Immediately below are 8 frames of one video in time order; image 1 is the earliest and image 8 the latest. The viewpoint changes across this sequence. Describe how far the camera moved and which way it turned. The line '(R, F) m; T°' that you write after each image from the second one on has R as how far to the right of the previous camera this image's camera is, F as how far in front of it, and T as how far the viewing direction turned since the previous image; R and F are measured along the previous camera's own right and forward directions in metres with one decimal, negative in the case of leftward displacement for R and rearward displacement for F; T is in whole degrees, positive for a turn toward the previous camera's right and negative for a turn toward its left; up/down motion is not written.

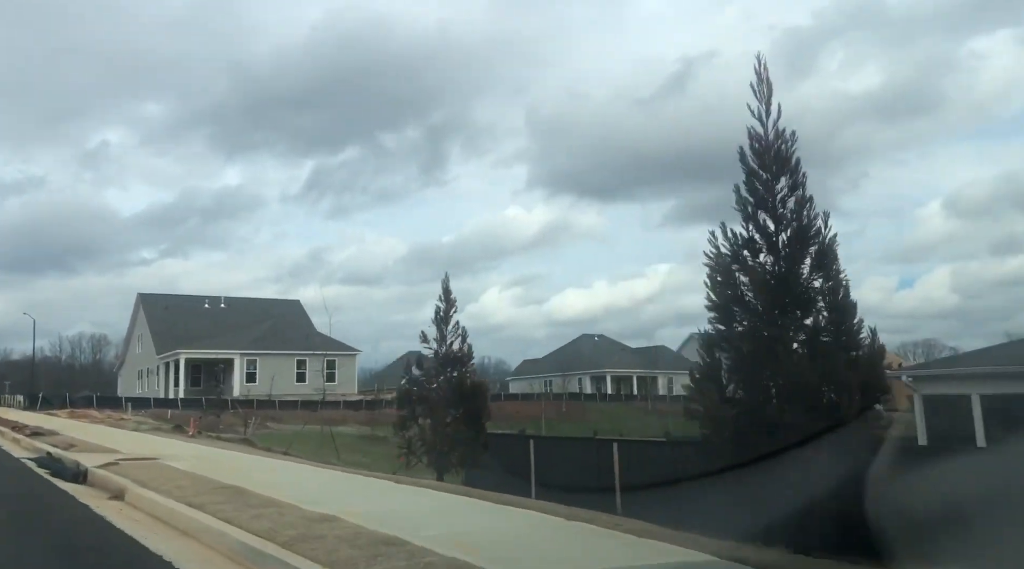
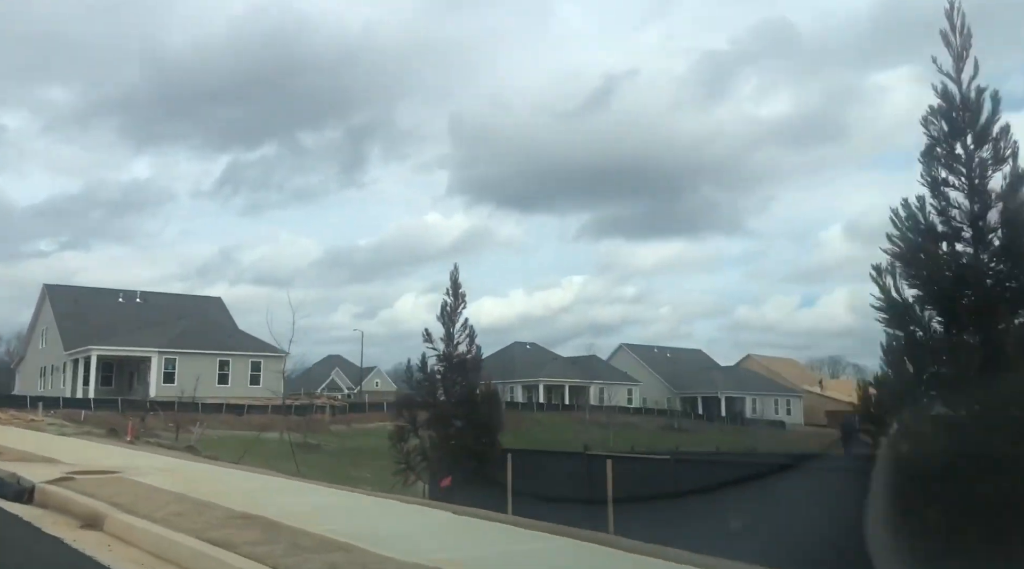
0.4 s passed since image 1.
(-1.2, +1.4) m; +5°
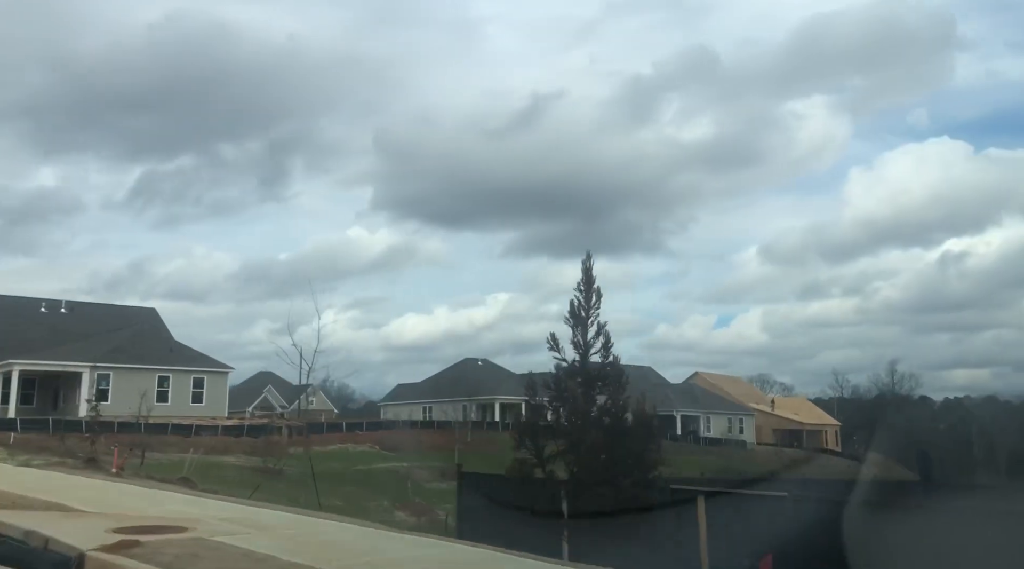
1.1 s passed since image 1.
(-2.1, +2.4) m; +5°
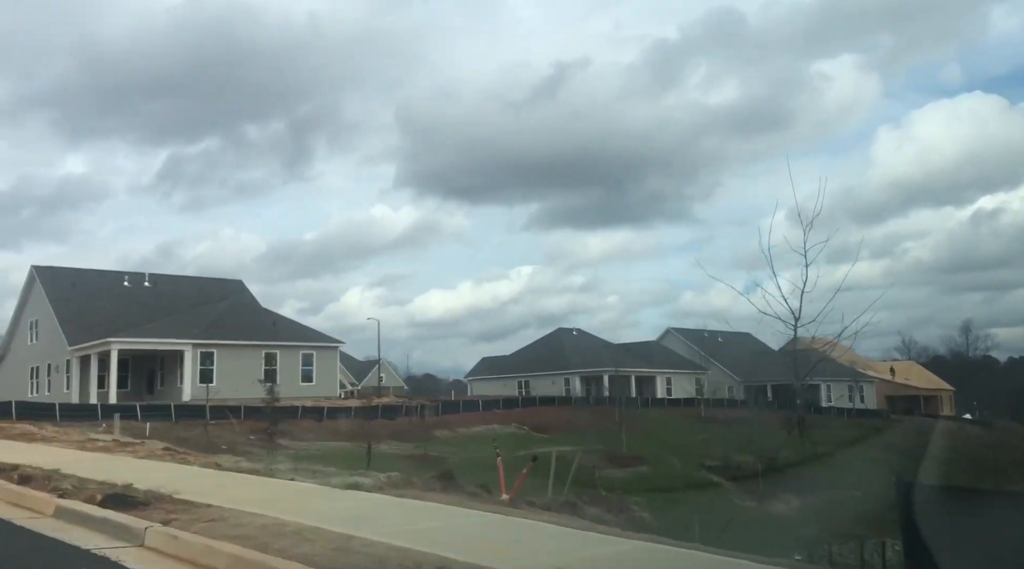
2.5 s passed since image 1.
(-4.9, +4.8) m; -2°
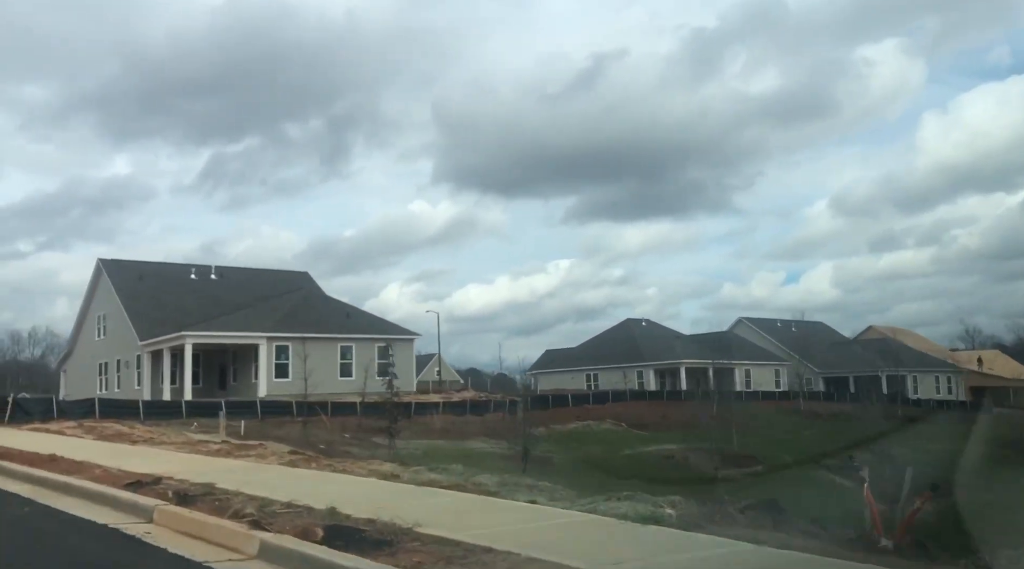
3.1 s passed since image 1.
(-1.8, +1.9) m; -3°
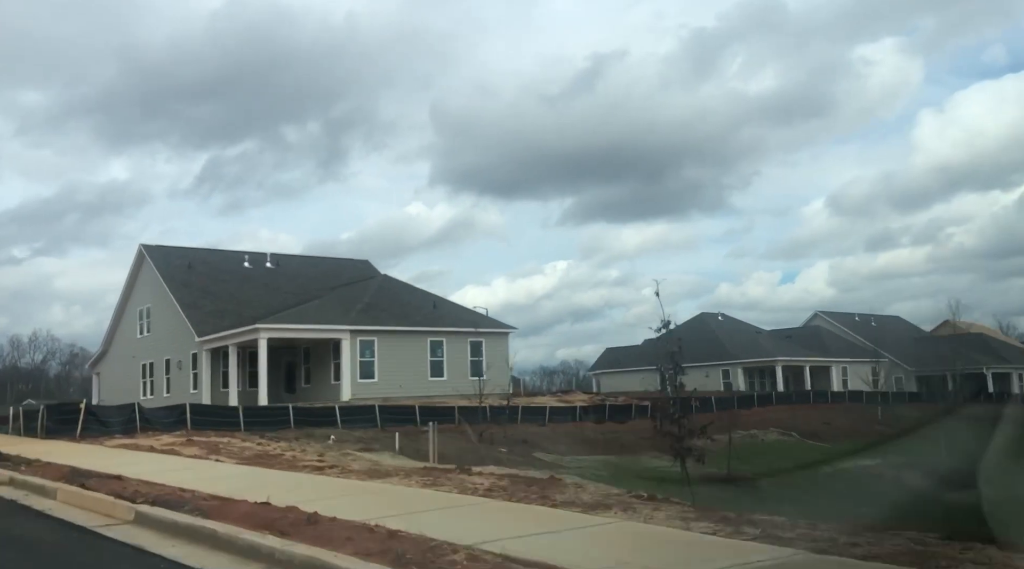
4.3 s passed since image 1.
(-4.1, +4.9) m; 0°
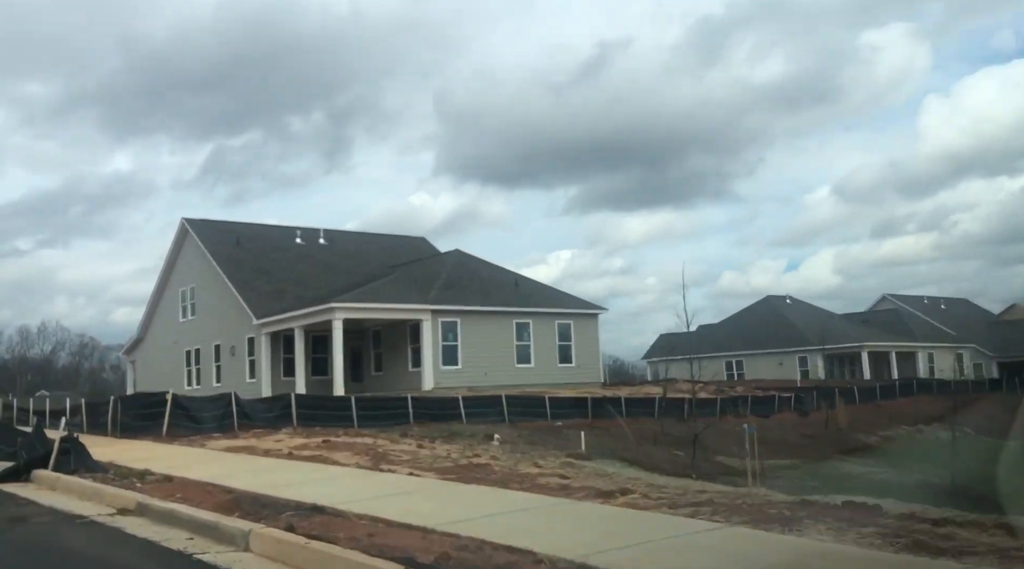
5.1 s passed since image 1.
(-2.8, +3.4) m; 0°
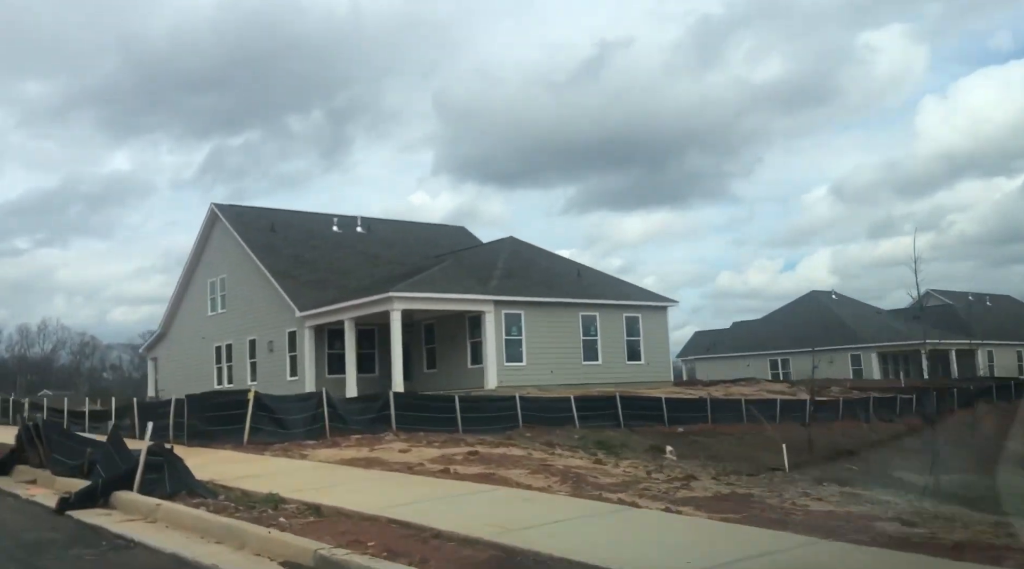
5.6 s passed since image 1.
(-1.9, +2.3) m; 0°
